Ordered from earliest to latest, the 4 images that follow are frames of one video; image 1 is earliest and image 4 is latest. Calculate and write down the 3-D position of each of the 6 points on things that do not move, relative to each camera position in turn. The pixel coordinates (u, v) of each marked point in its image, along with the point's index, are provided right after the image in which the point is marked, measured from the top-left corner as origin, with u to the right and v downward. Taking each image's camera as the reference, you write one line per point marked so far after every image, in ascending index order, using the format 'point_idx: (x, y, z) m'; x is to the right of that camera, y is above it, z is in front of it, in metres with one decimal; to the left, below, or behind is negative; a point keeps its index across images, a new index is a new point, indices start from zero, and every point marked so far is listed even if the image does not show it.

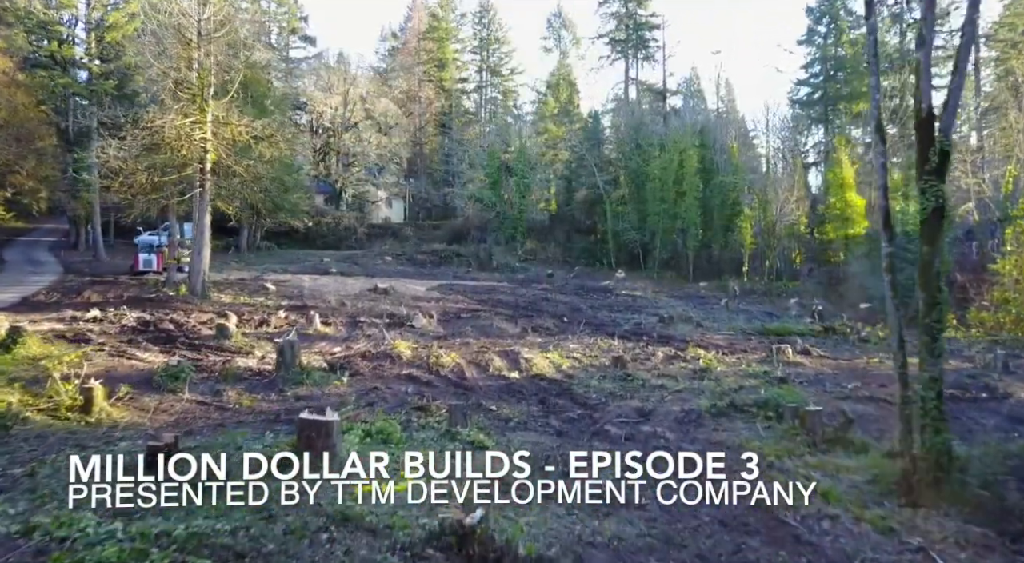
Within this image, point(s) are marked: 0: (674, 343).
0: (+3.3, -1.3, +15.1) m
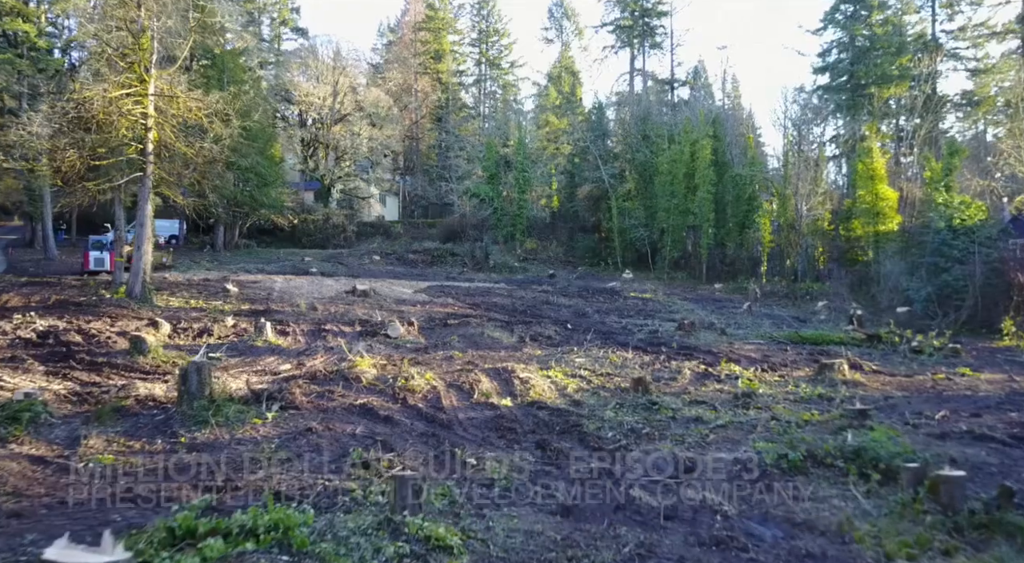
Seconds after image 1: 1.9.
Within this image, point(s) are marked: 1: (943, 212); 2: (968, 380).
0: (+3.2, -1.3, +12.6) m
1: (+11.2, +1.8, +19.3) m
2: (+7.4, -1.6, +12.1) m
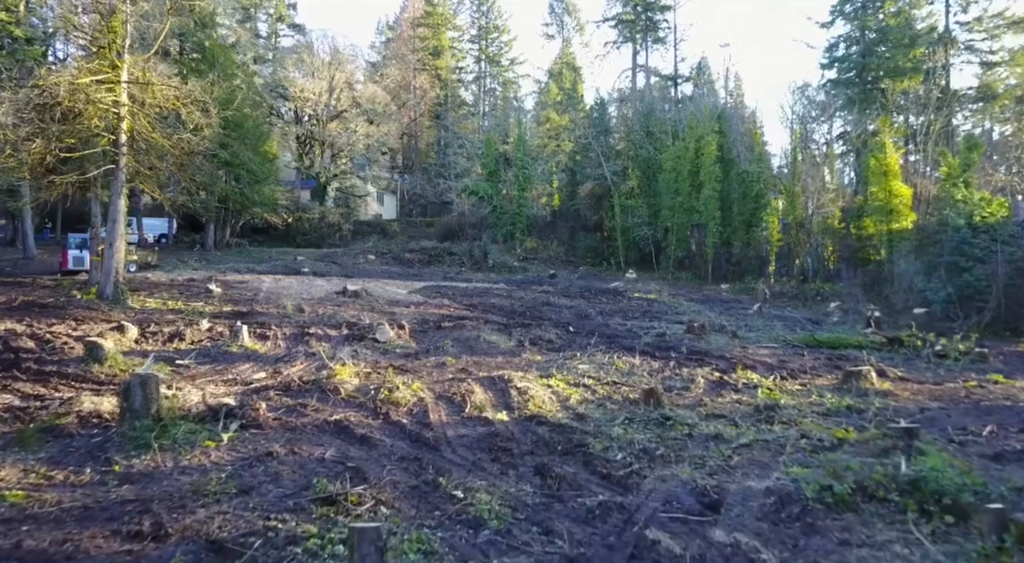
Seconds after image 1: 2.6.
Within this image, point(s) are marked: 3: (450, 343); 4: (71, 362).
0: (+3.2, -1.3, +11.7) m
1: (+11.2, +1.8, +18.4) m
2: (+7.4, -1.6, +11.2) m
3: (-1.0, -1.0, +12.1) m
4: (-5.0, -0.9, +8.4) m
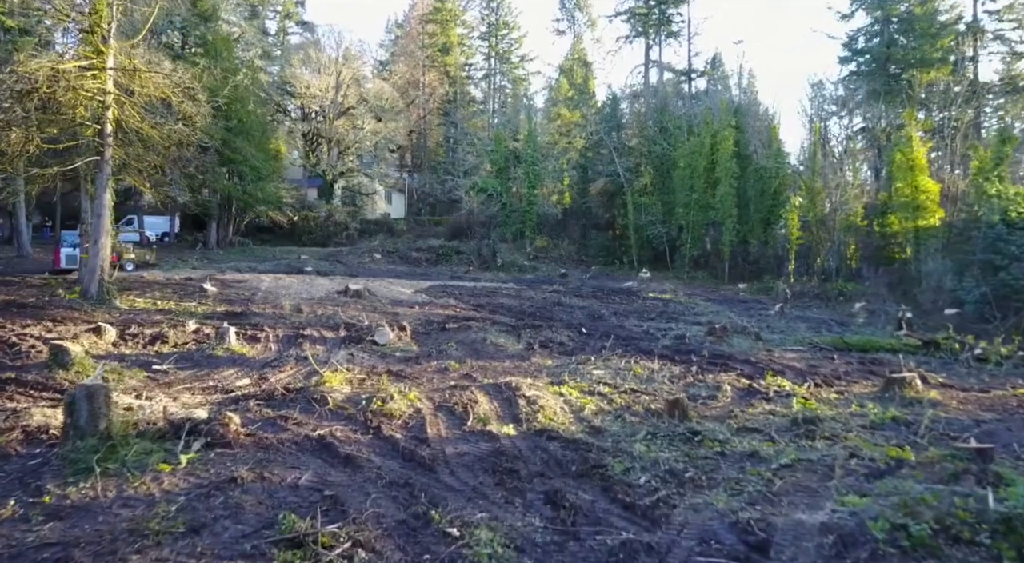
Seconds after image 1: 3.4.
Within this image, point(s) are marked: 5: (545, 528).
0: (+3.3, -1.3, +10.8) m
1: (+11.4, +1.8, +17.4) m
2: (+7.5, -1.6, +10.2) m
3: (-0.9, -1.0, +11.3) m
4: (-4.9, -0.9, +7.6) m
5: (+0.2, -1.5, +4.5) m
